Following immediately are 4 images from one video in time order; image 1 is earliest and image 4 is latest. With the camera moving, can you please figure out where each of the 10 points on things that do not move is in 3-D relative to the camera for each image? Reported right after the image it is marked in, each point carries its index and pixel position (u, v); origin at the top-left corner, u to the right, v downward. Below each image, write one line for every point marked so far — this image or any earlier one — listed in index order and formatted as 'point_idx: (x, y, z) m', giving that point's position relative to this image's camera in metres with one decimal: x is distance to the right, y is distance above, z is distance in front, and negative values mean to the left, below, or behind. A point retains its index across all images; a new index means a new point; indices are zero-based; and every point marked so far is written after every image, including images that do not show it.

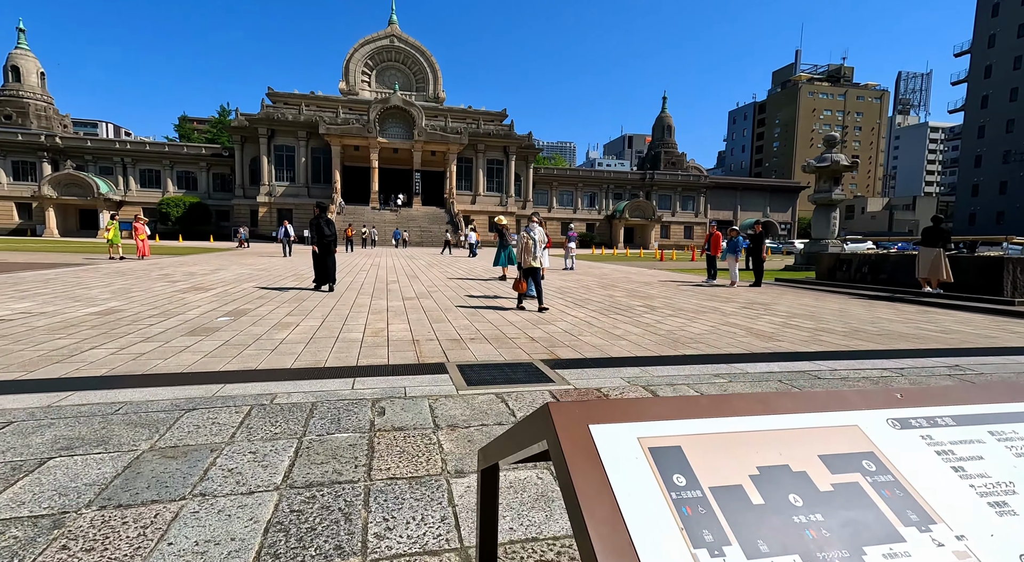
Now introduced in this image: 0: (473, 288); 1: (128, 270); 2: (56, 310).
0: (-0.9, -0.2, +13.1) m
1: (-10.7, +0.3, +15.6) m
2: (-6.8, -0.4, +8.4) m
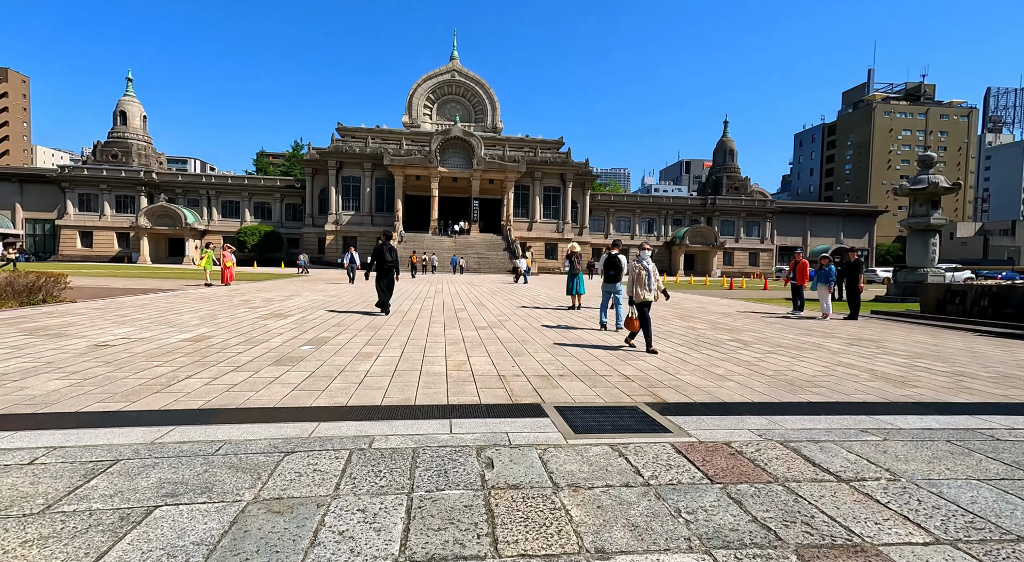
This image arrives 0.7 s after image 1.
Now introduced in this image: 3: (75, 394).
0: (+0.8, -0.8, +12.8) m
1: (-8.8, -0.5, +16.3) m
2: (-5.6, -0.8, +8.6) m
3: (-3.8, -1.0, +4.9) m
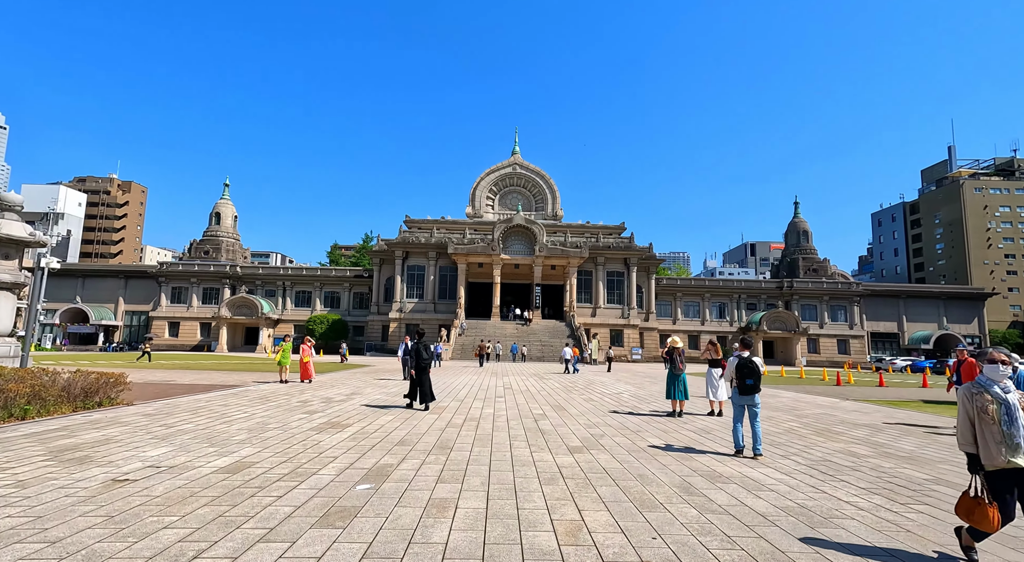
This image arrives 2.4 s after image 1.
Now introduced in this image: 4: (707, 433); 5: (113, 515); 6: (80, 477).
0: (+2.6, -2.9, +10.6) m
1: (-6.5, -3.1, +15.1) m
2: (-4.2, -2.3, +7.2) m
3: (-2.8, -1.9, +3.2) m
4: (+3.7, -2.9, +10.5) m
5: (-3.5, -2.1, +4.9) m
6: (-4.8, -2.2, +6.3) m
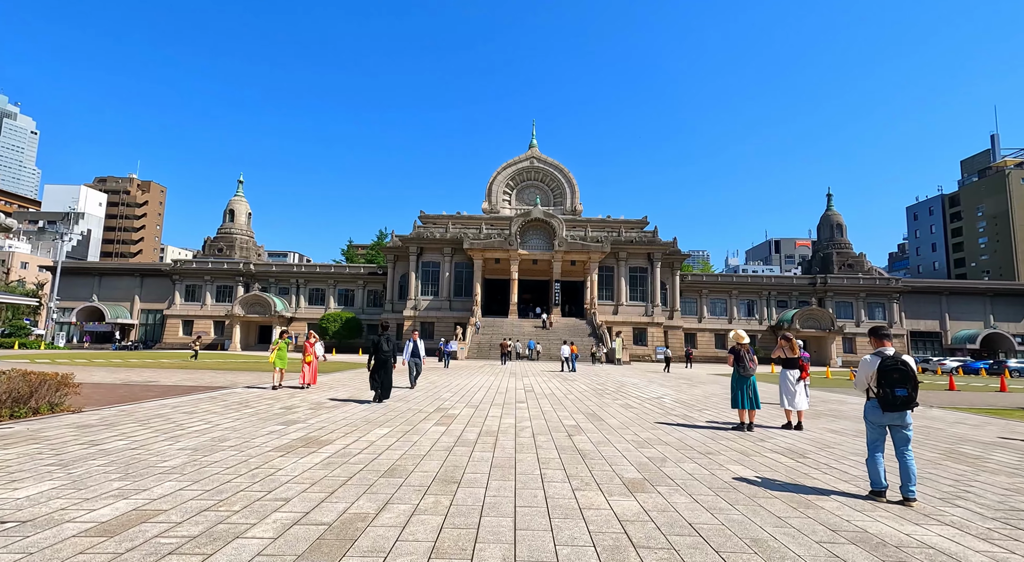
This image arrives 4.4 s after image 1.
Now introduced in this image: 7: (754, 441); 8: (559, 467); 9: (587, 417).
0: (+3.0, -2.5, +8.0) m
1: (-5.9, -2.8, +12.8) m
2: (-3.9, -2.0, +4.8) m
3: (-2.6, -1.5, +0.8) m
4: (+4.1, -2.5, +7.9) m
5: (-3.3, -1.7, +2.5) m
6: (-4.6, -1.8, +3.9) m
7: (+4.0, -2.6, +9.2) m
8: (+0.6, -2.3, +6.8) m
9: (+1.6, -2.9, +11.8) m
